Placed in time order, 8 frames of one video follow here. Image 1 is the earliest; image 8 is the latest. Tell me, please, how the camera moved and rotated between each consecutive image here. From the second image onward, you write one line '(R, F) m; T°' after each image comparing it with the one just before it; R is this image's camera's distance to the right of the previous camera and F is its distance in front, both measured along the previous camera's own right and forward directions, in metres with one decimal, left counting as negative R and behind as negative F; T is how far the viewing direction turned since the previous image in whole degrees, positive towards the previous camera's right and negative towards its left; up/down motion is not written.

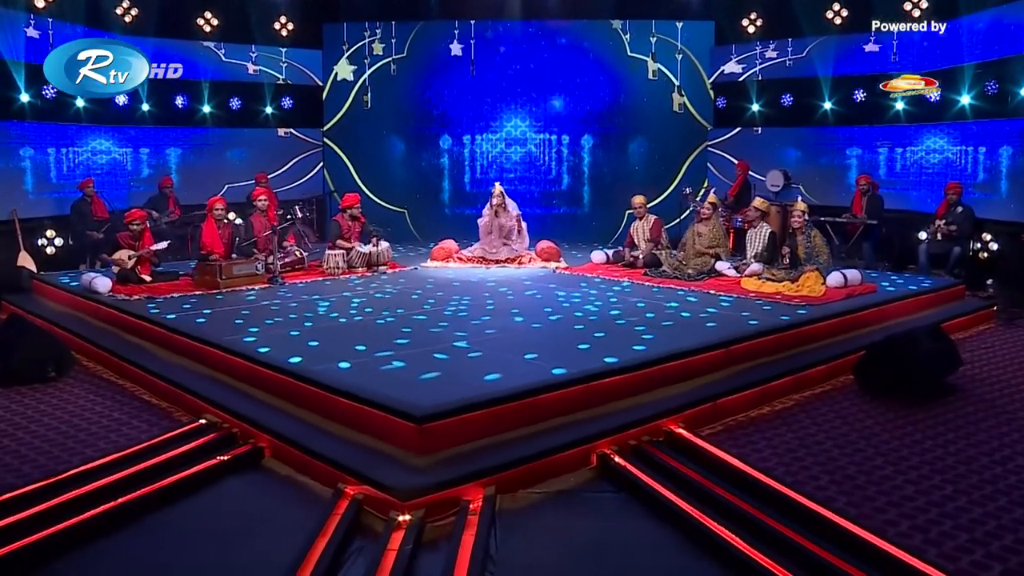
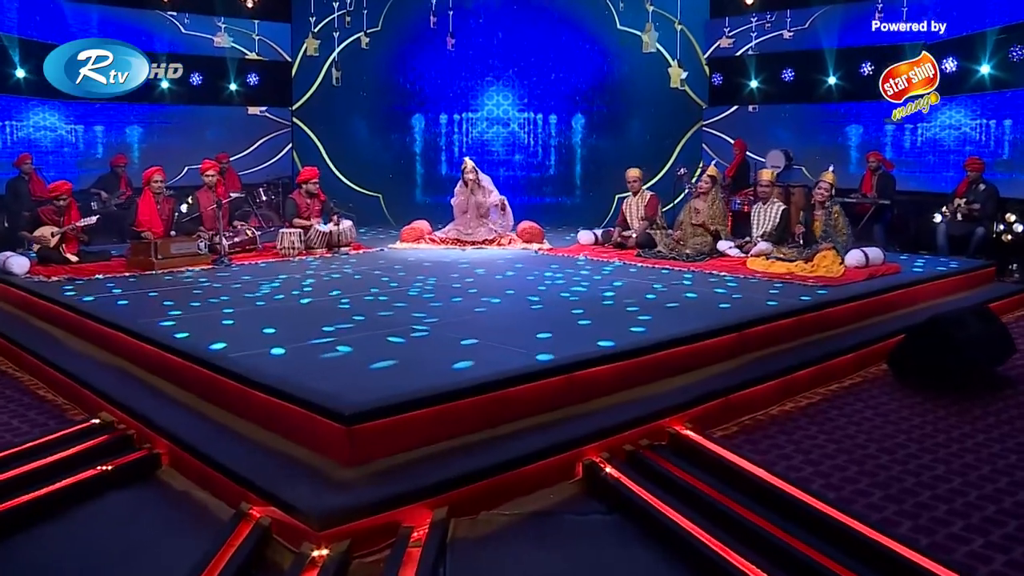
(+0.1, +1.0) m; +1°
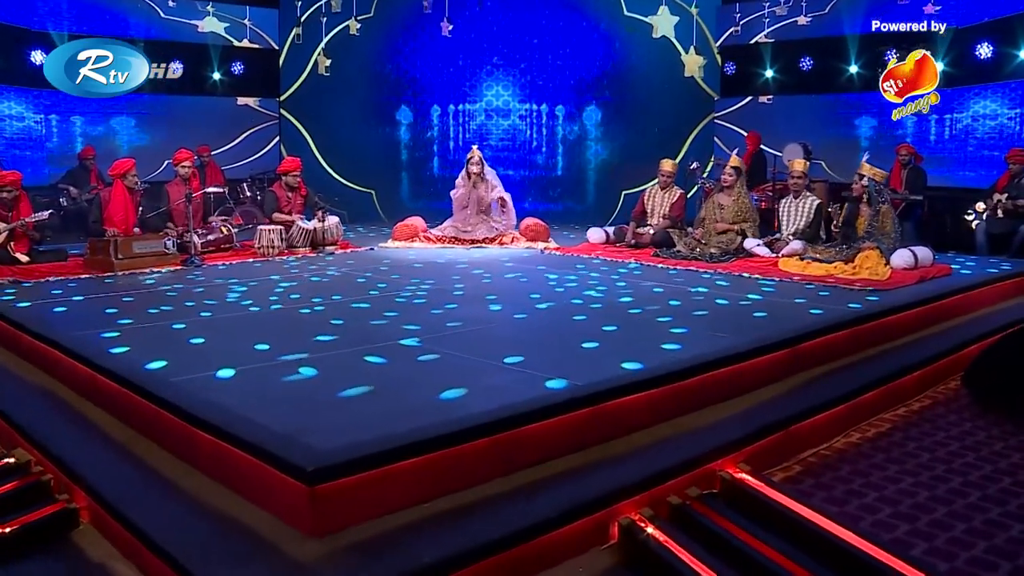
(-0.1, +0.8) m; 0°
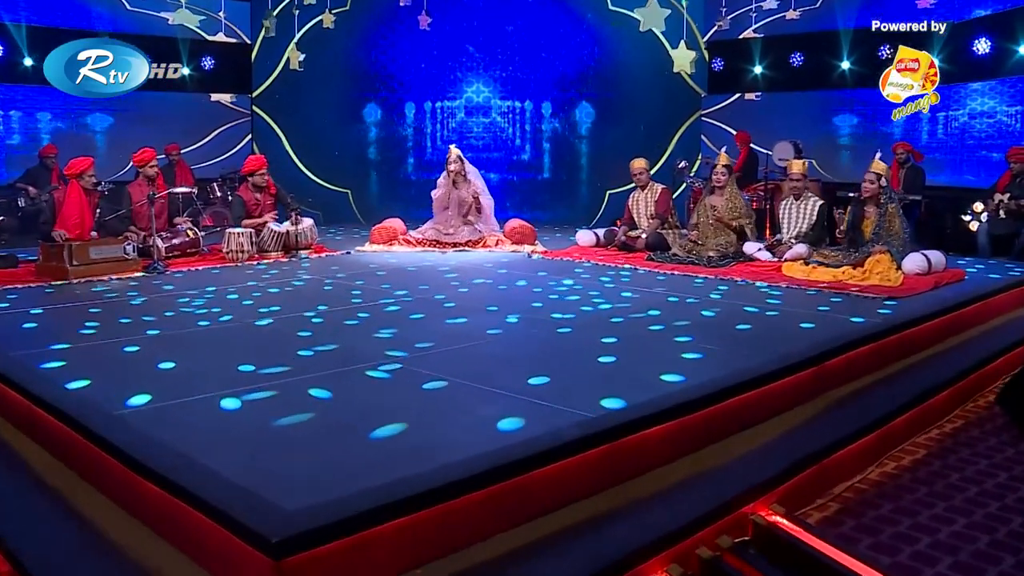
(-0.1, +0.4) m; +1°
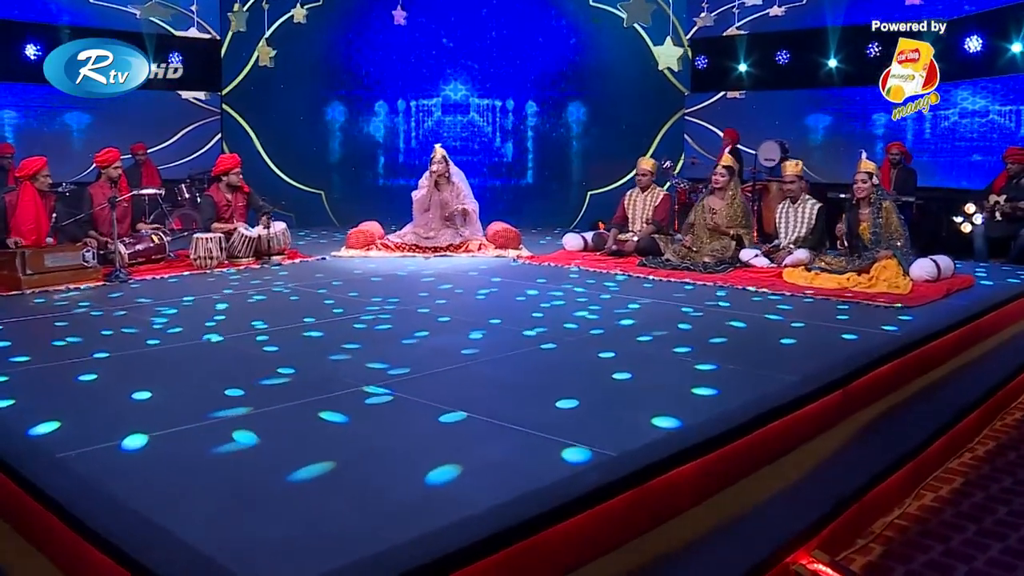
(-0.1, +0.4) m; +2°
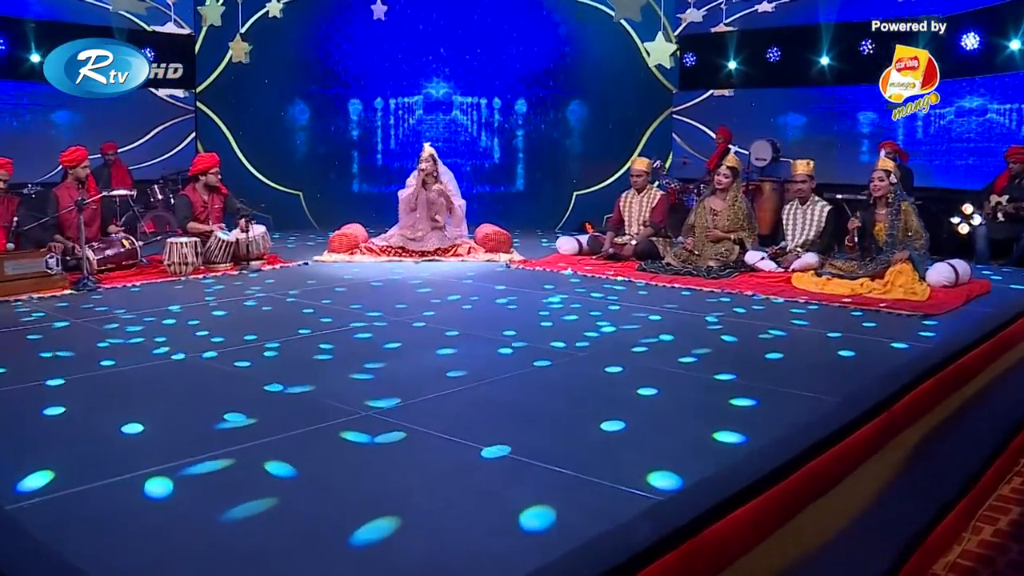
(-0.1, +0.3) m; +1°
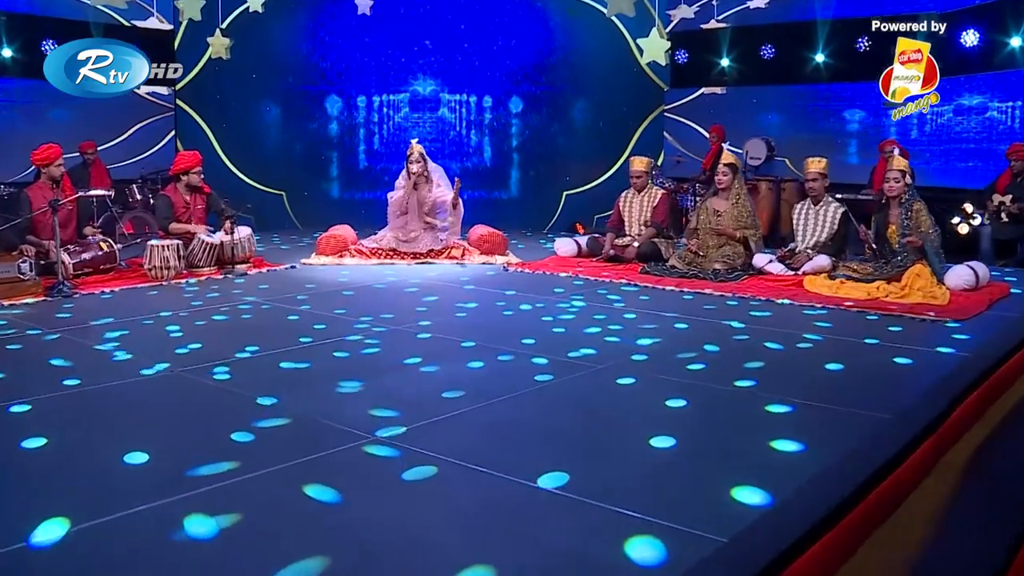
(-0.1, +0.3) m; +1°
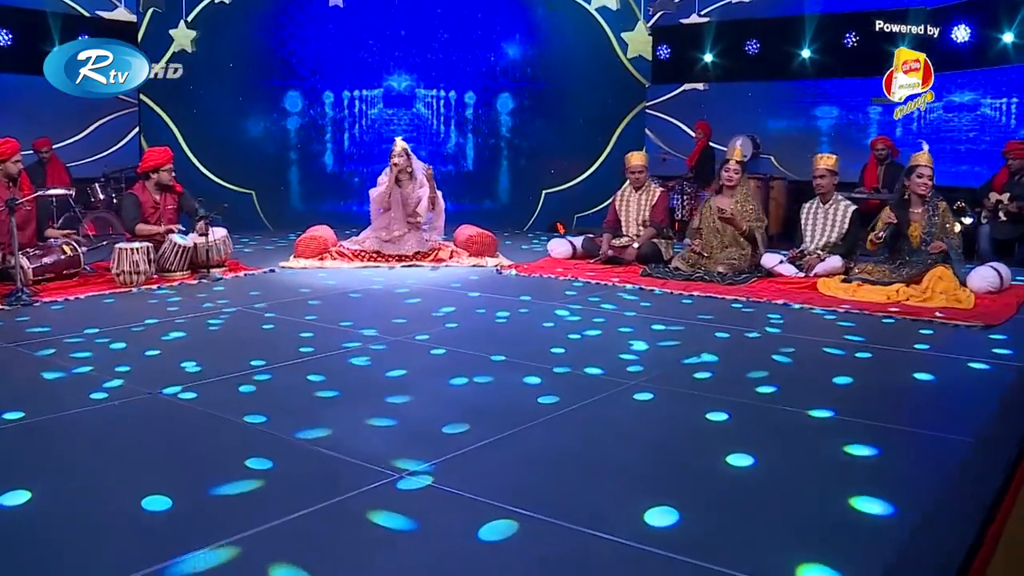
(-0.2, +0.3) m; +2°
